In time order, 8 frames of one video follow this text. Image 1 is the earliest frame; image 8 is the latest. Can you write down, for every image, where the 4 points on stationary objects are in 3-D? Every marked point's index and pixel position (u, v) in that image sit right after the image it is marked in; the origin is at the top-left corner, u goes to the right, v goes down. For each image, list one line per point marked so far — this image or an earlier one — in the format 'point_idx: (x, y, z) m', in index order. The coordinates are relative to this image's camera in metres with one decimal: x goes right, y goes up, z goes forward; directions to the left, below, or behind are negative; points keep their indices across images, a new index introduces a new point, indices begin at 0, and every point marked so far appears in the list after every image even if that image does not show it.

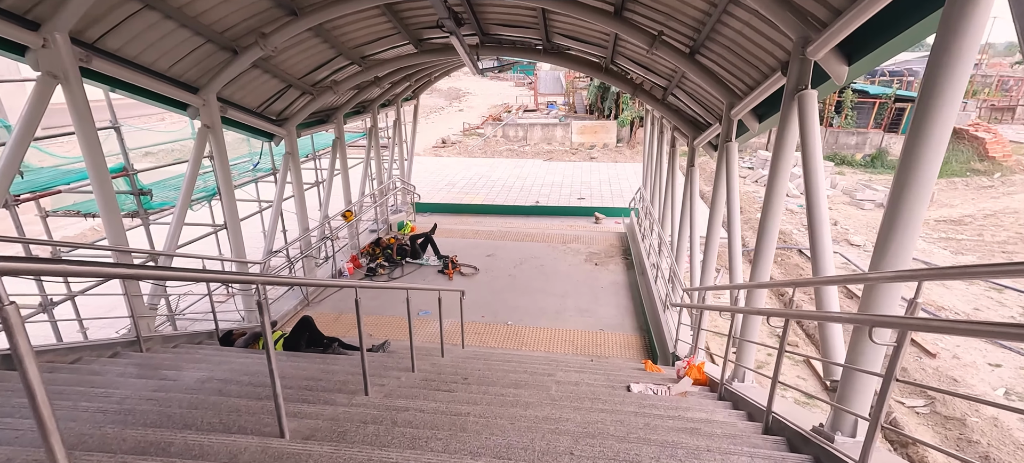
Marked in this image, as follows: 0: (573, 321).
0: (+1.0, -1.4, +7.9) m
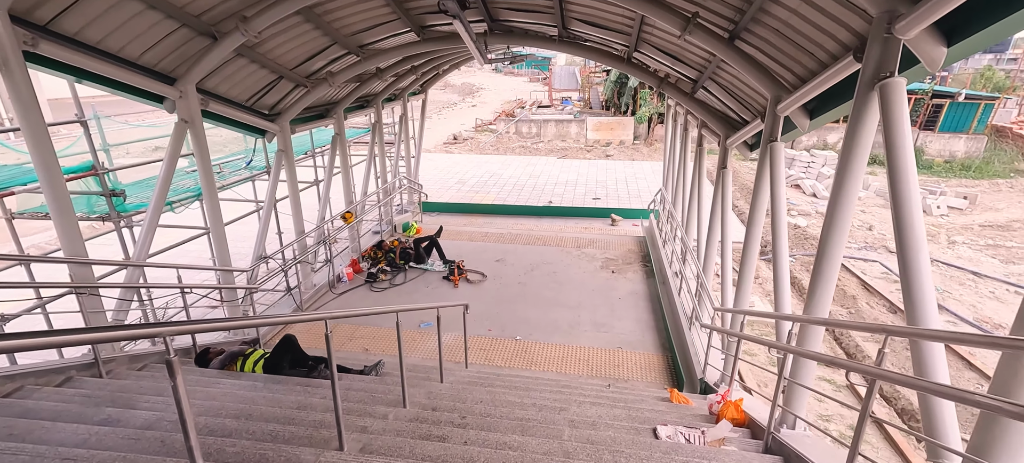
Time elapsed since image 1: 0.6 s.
0: (+1.1, -1.5, +7.2) m
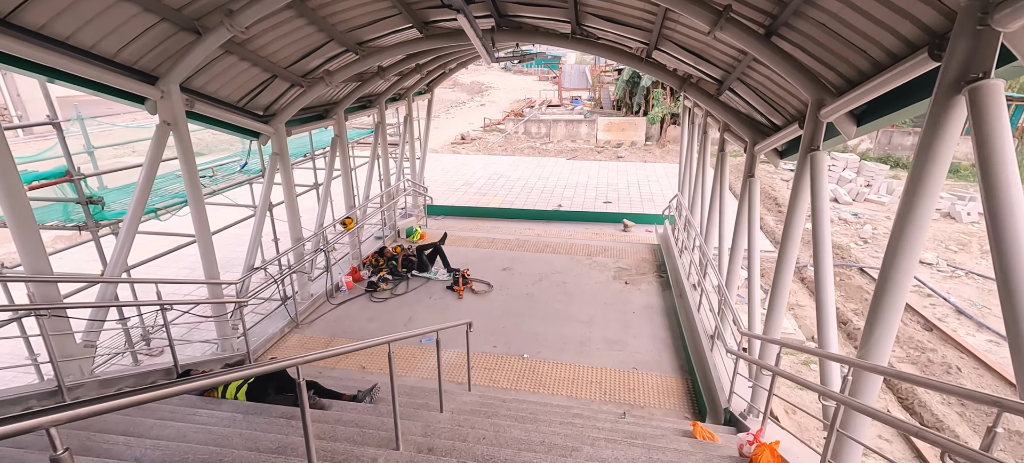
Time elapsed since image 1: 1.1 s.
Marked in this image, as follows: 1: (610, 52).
0: (+1.2, -1.7, +6.7) m
1: (+1.2, +2.2, +6.2) m
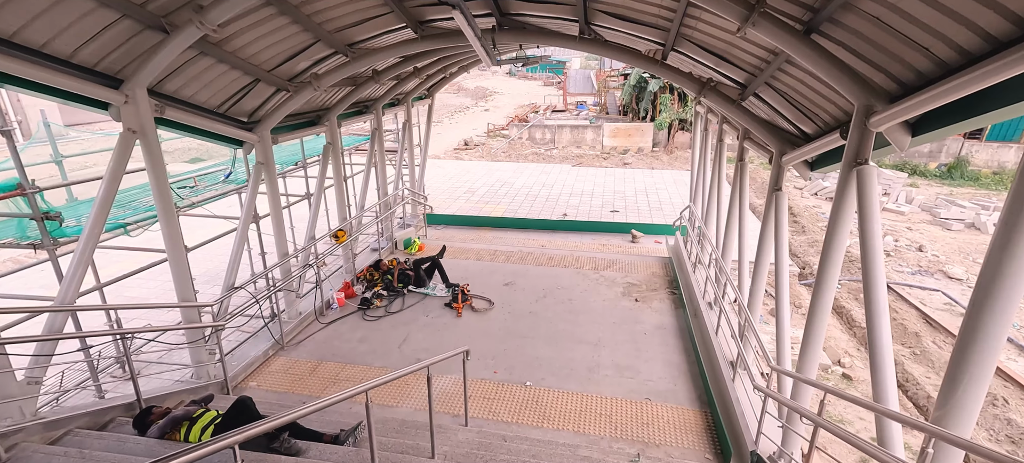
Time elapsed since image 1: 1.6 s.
0: (+1.2, -1.9, +6.2) m
1: (+1.3, +2.0, +5.7) m
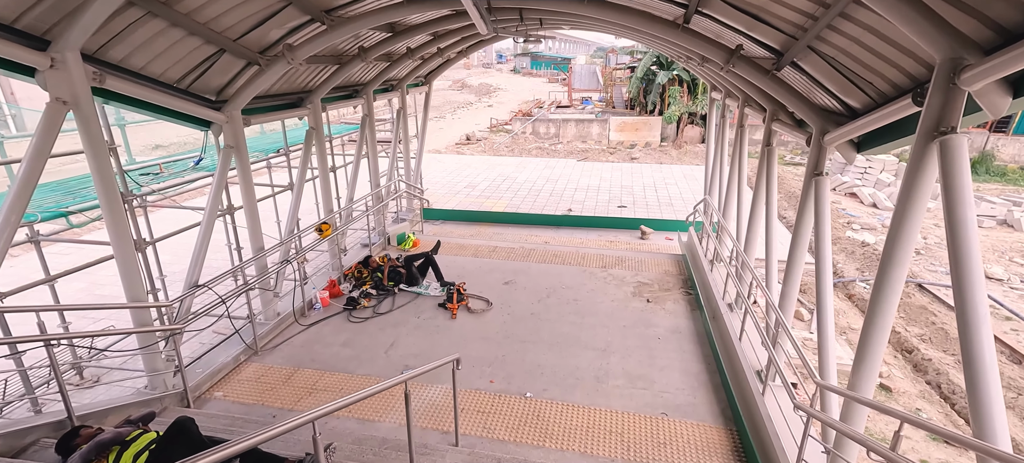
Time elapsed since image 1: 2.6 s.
0: (+1.2, -1.8, +5.5) m
1: (+1.2, +2.1, +5.0) m
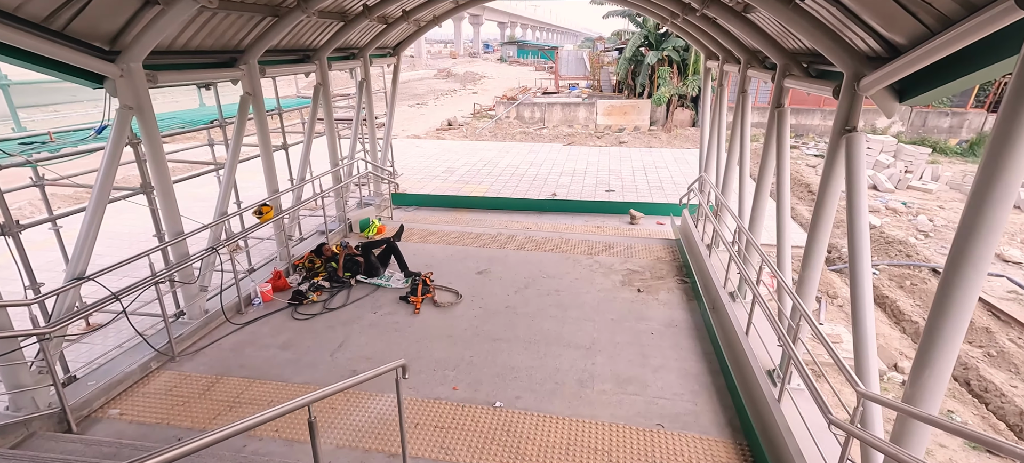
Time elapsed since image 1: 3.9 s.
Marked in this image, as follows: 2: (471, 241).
0: (+0.9, -1.6, +4.6) m
1: (+0.9, +2.3, +4.0) m
2: (-0.7, -0.2, +8.5) m
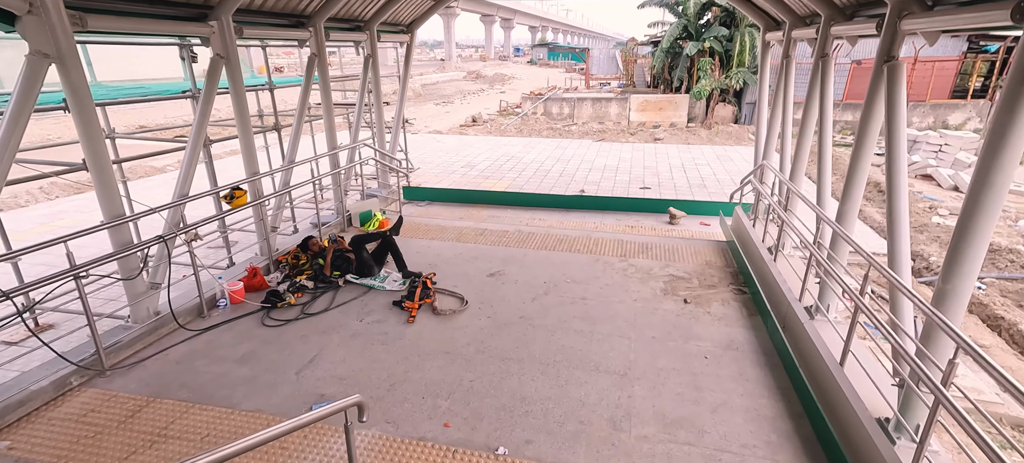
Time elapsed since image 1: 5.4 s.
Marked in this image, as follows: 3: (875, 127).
0: (+0.9, -1.5, +3.3) m
1: (+1.0, +2.4, +2.8) m
2: (-0.4, -0.1, +7.3) m
3: (+3.0, +0.8, +4.2) m
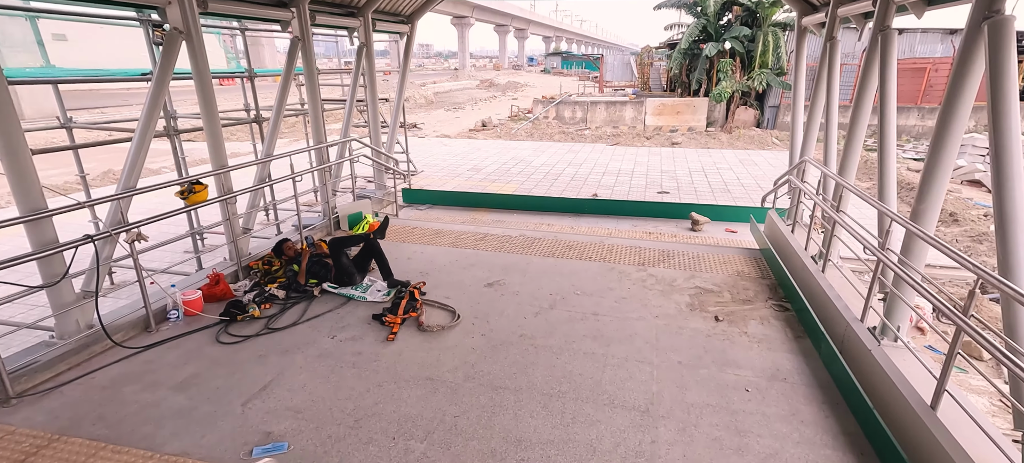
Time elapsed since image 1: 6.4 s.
0: (+0.9, -1.5, +2.5) m
1: (+0.9, +2.4, +2.0) m
2: (-0.3, -0.2, +6.6) m
3: (+3.0, +0.8, +3.4) m
